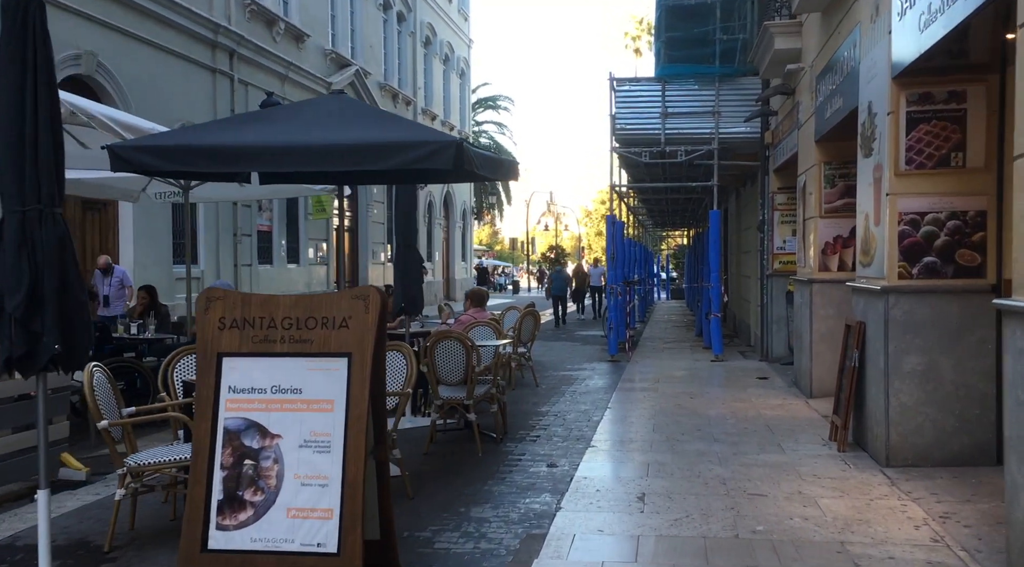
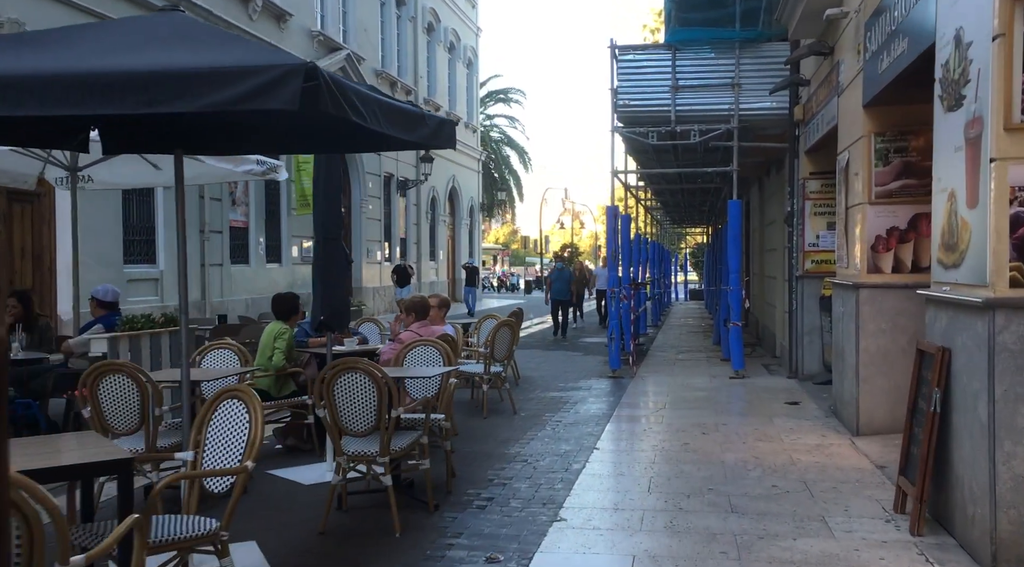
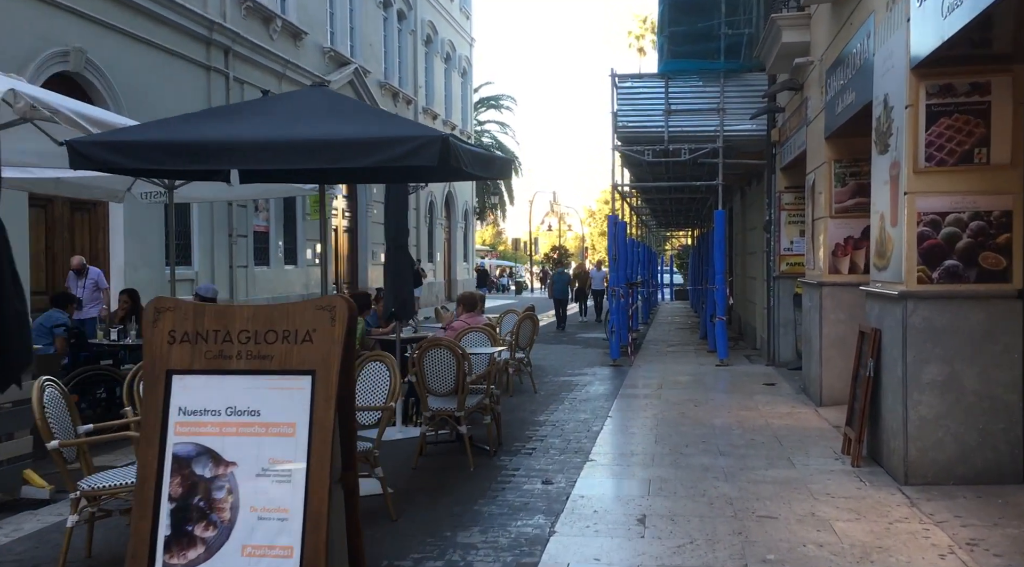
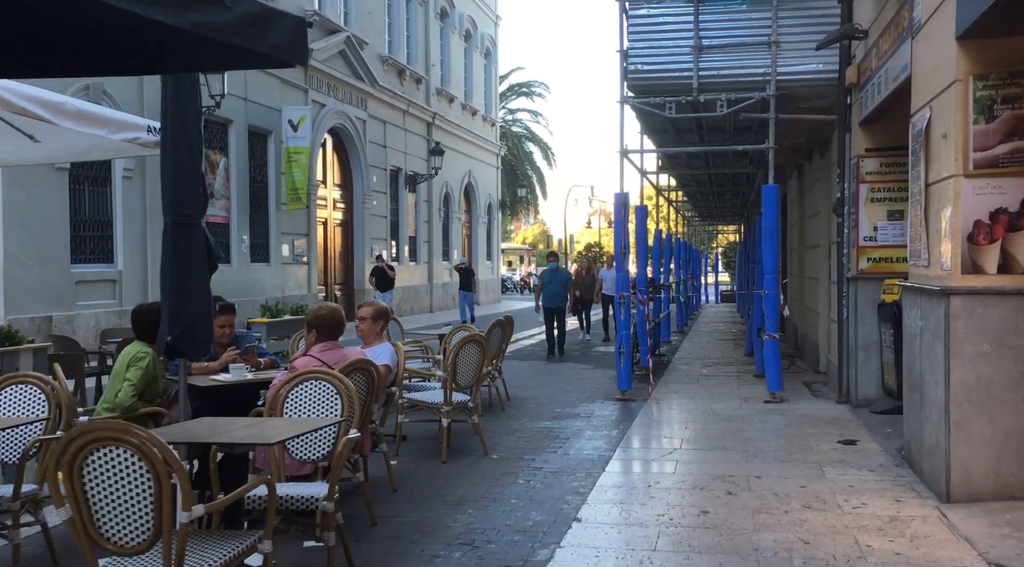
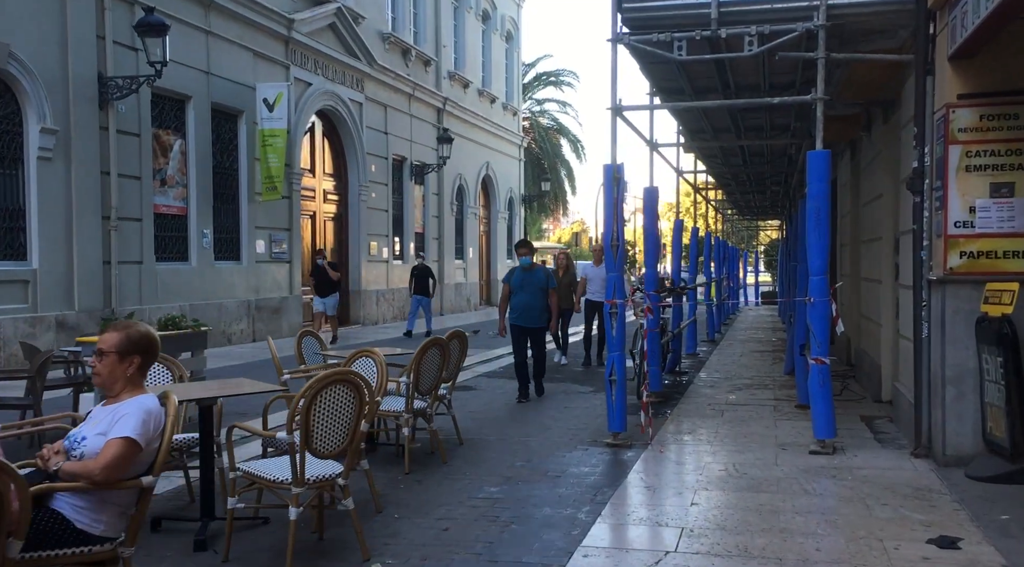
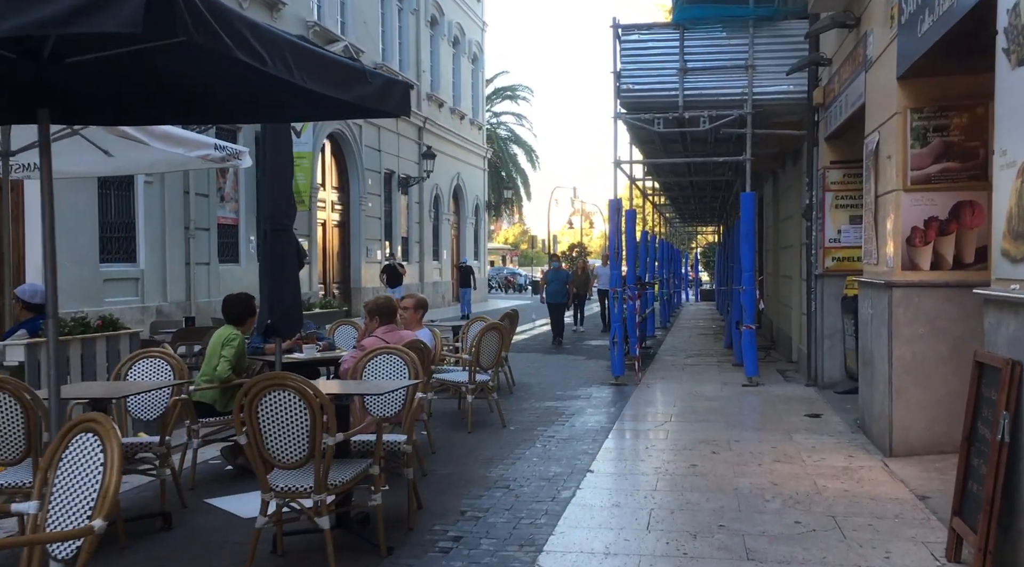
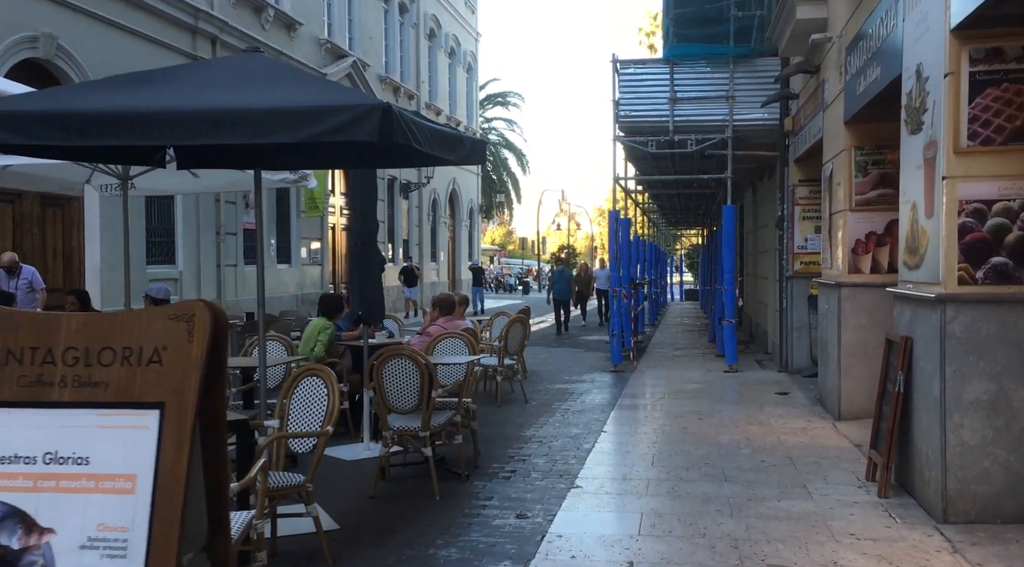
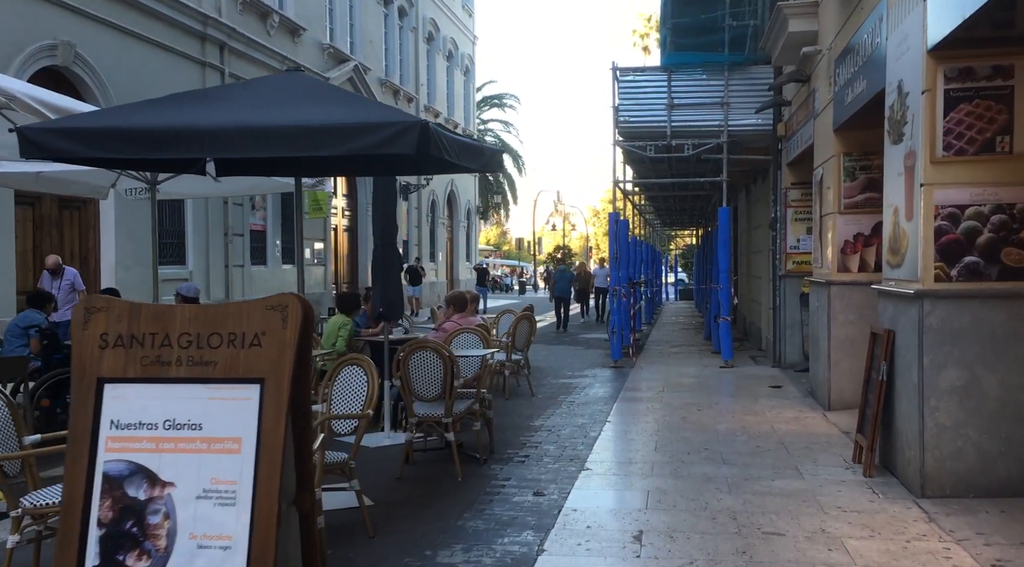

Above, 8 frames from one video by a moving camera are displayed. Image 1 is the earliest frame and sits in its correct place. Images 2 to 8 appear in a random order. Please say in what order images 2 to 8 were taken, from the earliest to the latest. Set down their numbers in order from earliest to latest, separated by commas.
3, 8, 7, 2, 6, 4, 5
